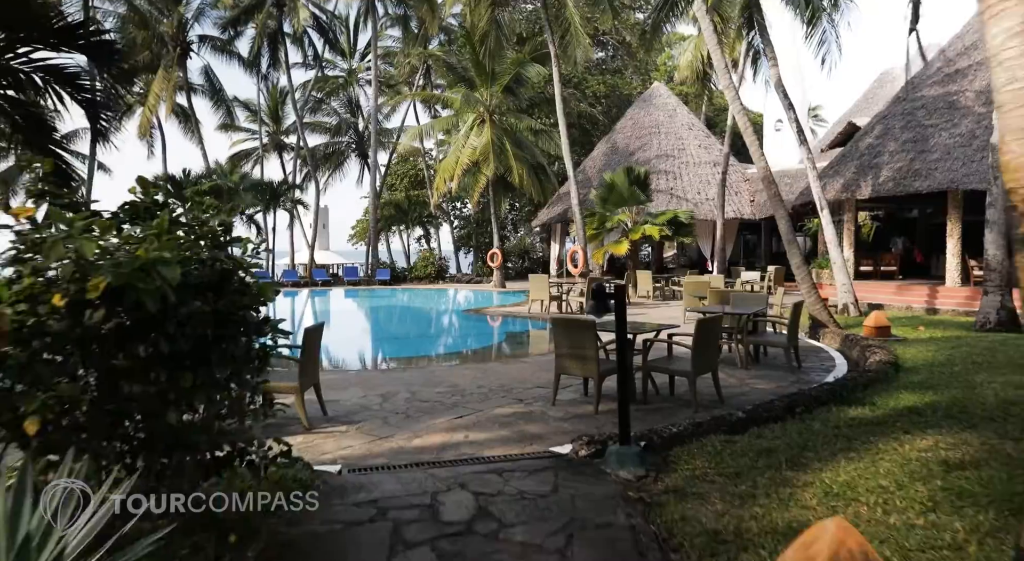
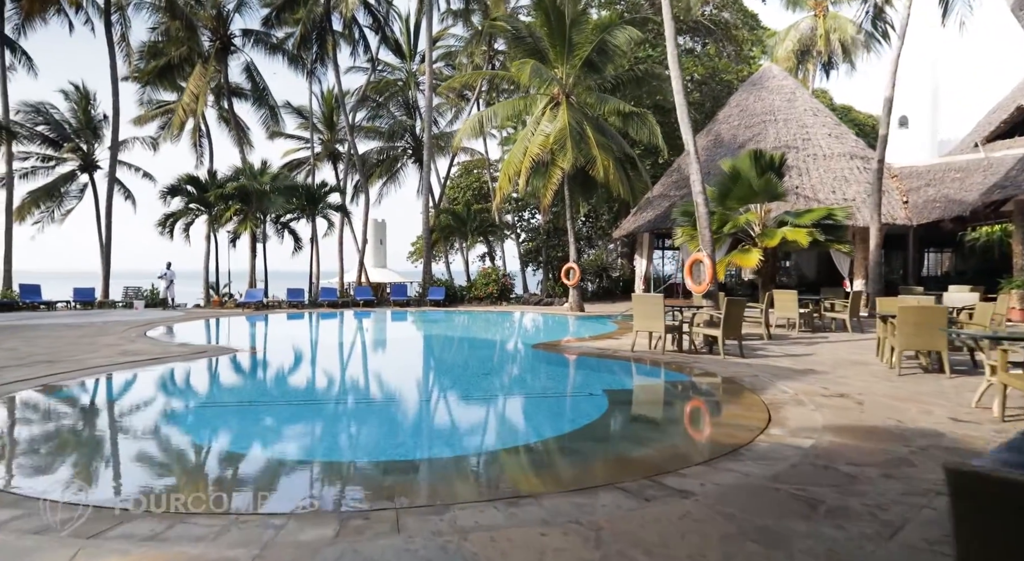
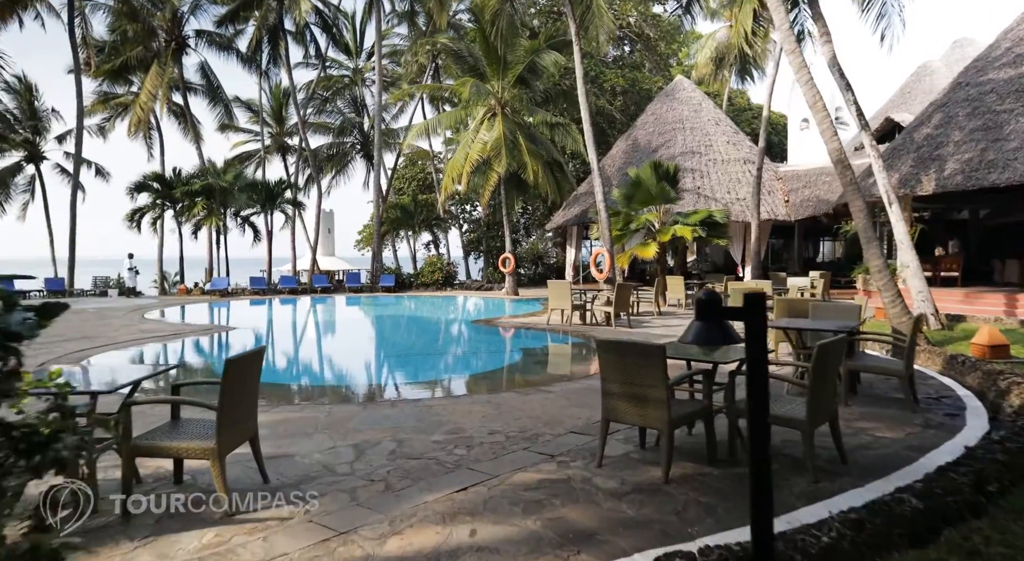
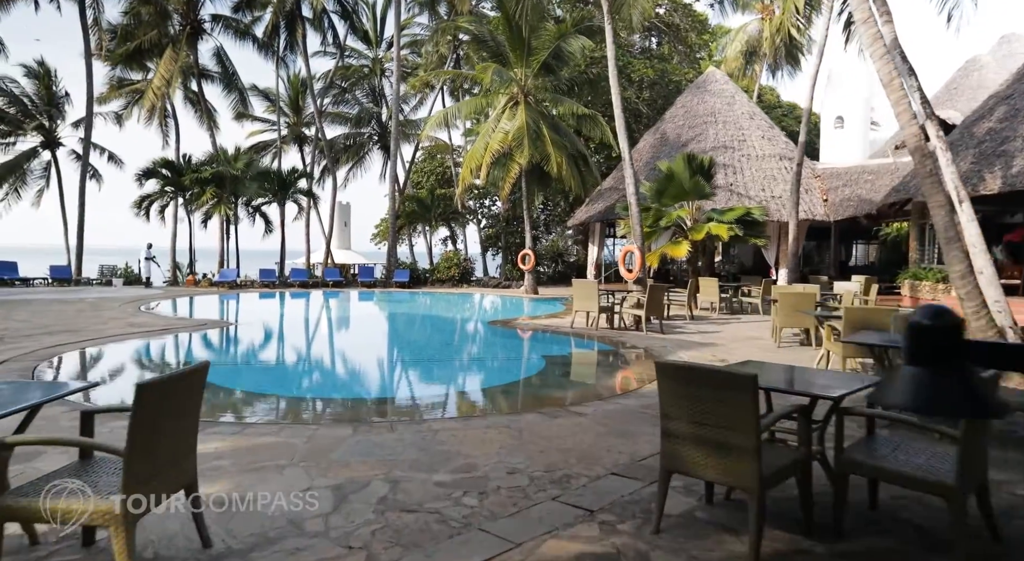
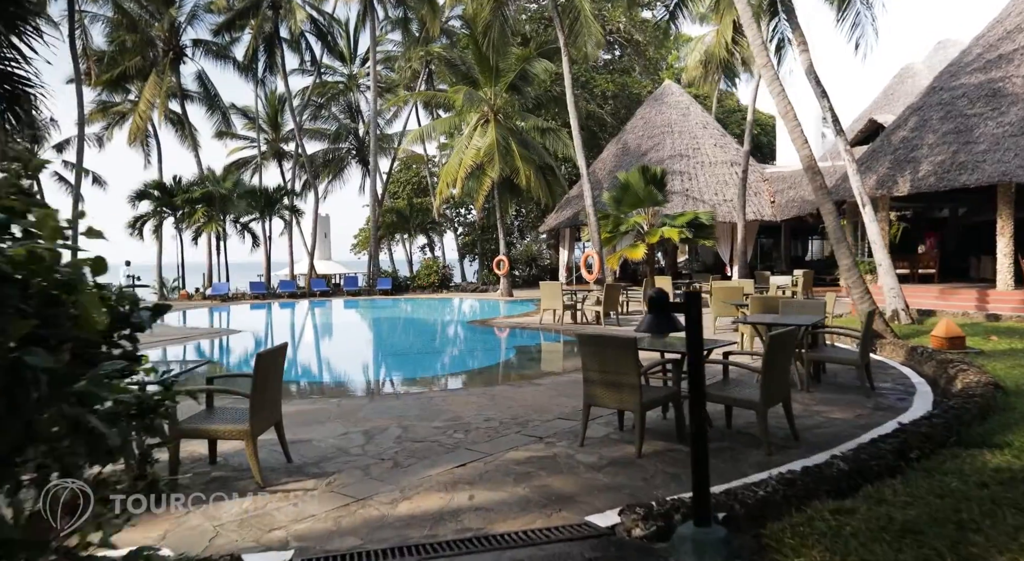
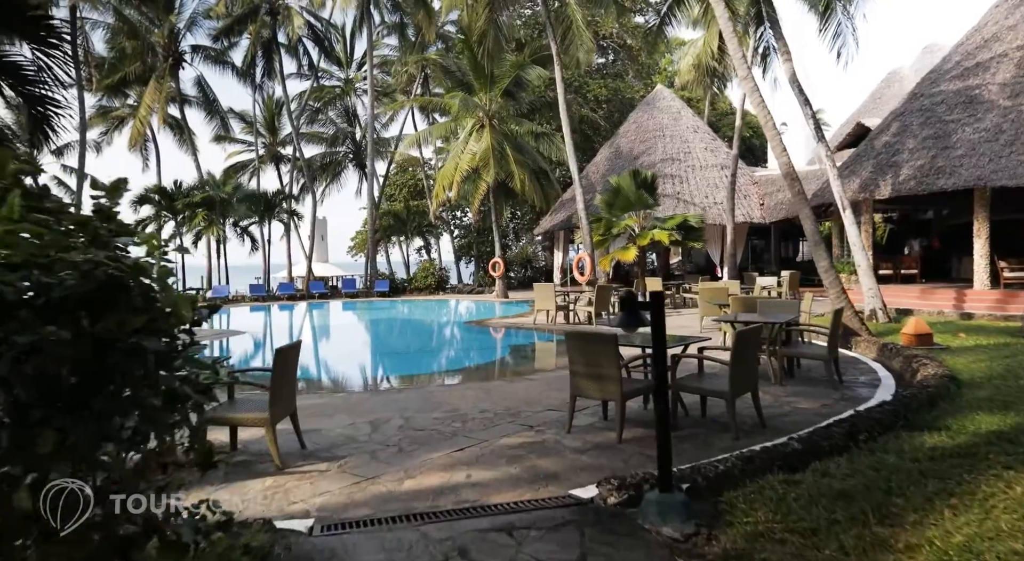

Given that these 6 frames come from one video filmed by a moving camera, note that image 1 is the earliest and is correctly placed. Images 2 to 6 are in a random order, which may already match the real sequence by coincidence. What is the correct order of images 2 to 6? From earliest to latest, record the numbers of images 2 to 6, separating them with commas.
6, 5, 3, 4, 2
